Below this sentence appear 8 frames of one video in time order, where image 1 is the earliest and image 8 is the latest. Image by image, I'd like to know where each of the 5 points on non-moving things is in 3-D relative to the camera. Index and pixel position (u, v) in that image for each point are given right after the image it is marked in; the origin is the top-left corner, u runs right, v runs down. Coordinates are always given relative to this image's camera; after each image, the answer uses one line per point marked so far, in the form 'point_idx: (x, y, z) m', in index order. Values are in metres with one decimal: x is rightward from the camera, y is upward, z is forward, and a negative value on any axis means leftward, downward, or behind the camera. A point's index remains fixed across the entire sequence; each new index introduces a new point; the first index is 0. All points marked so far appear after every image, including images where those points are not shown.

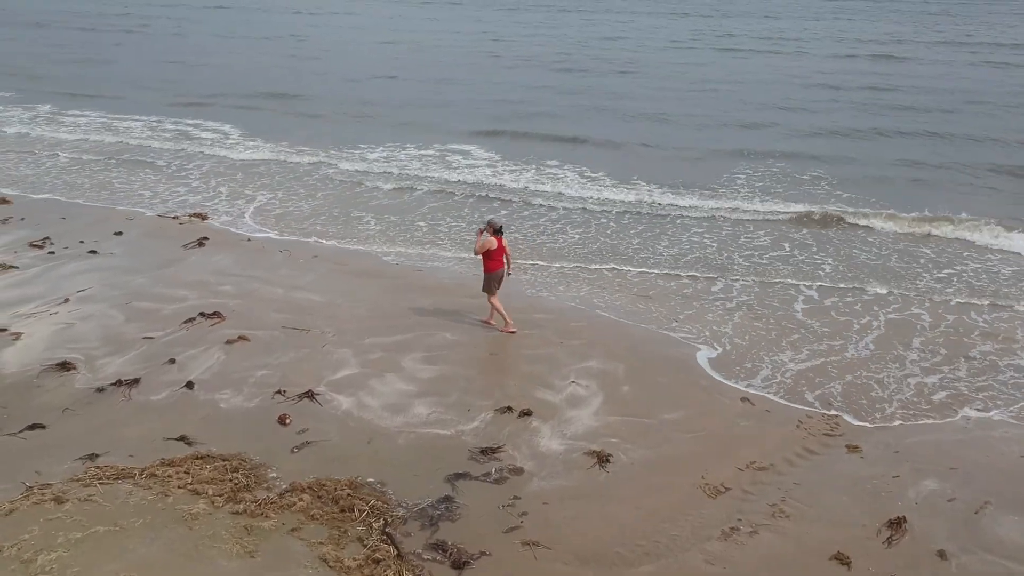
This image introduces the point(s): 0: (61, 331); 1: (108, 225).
0: (-3.7, -0.3, +8.1) m
1: (-4.6, +0.7, +11.4) m
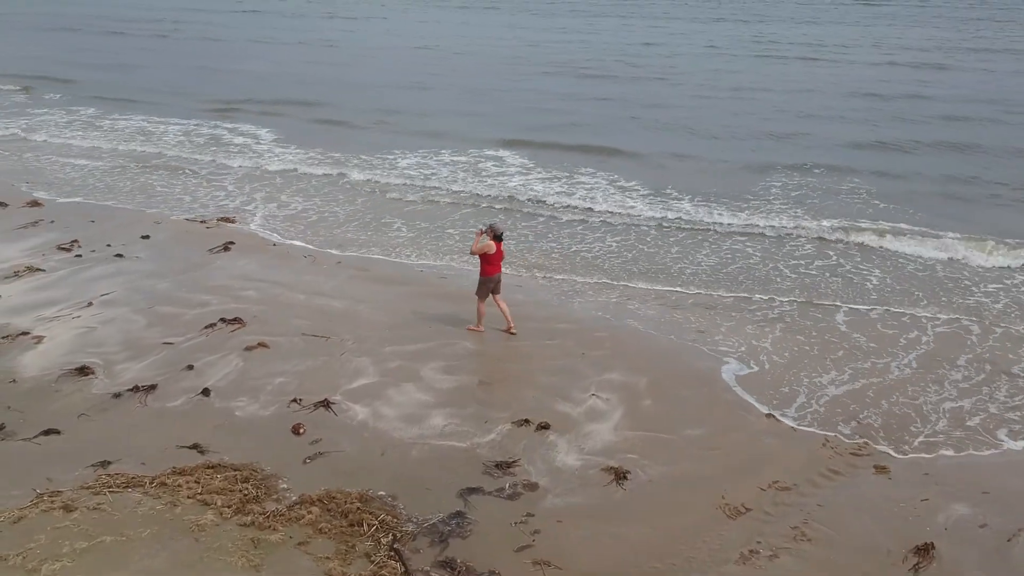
0: (-3.5, -0.4, +8.1) m
1: (-4.3, +0.7, +11.5) m
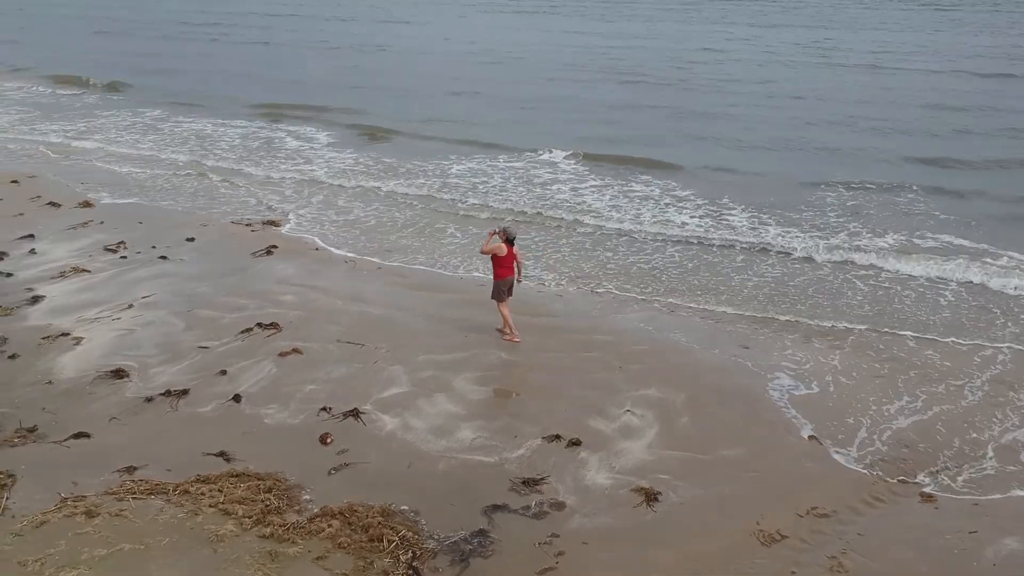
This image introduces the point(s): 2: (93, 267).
0: (-3.2, -0.4, +8.2) m
1: (-3.8, +0.7, +11.5) m
2: (-4.2, +0.2, +10.0) m
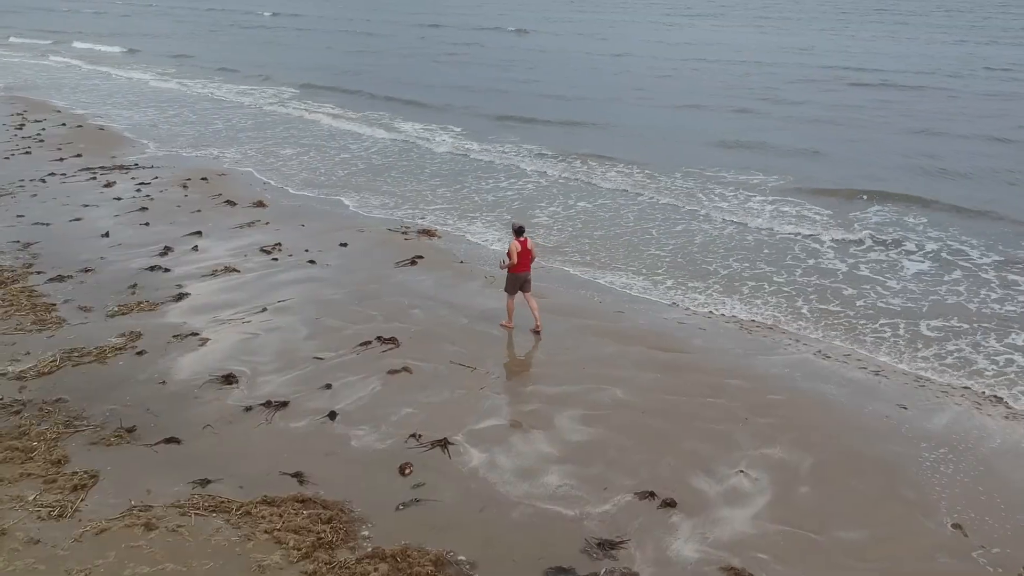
0: (-2.2, -0.4, +8.2) m
1: (-2.0, +0.6, +11.6) m
2: (-2.7, +0.2, +10.2) m
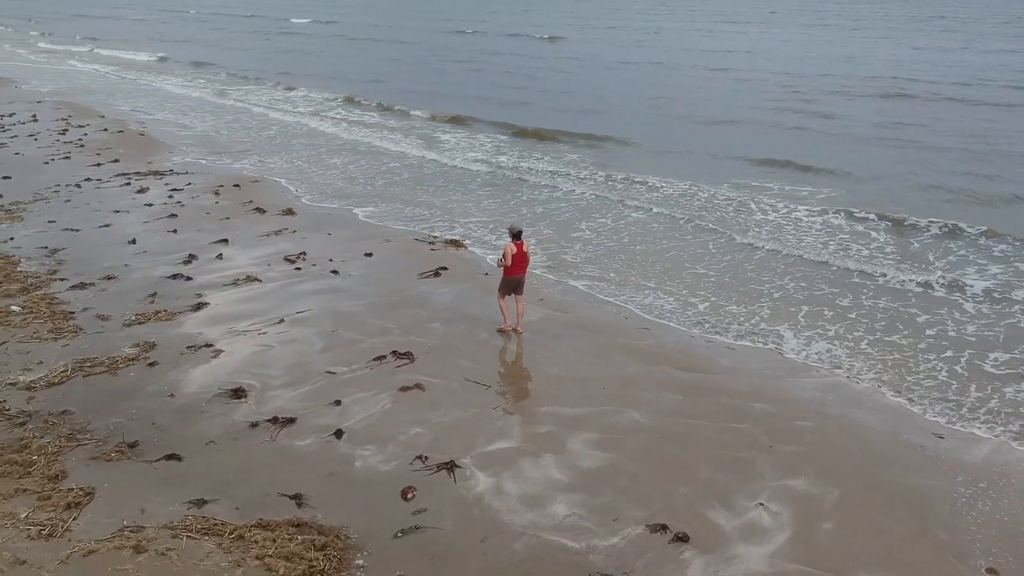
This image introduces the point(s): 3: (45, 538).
0: (-2.0, -0.5, +8.0) m
1: (-1.7, +0.5, +11.4) m
2: (-2.5, +0.1, +10.1) m
3: (-2.4, -1.3, +5.2) m
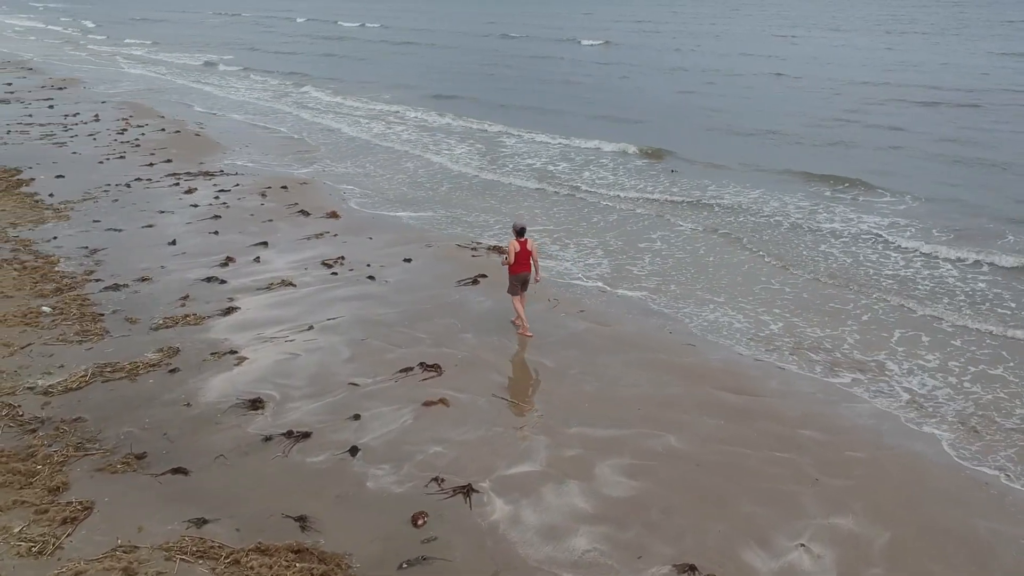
0: (-1.8, -0.6, +7.7) m
1: (-1.2, +0.4, +11.1) m
2: (-2.1, +0.1, +9.8) m
3: (-2.4, -1.3, +5.0) m
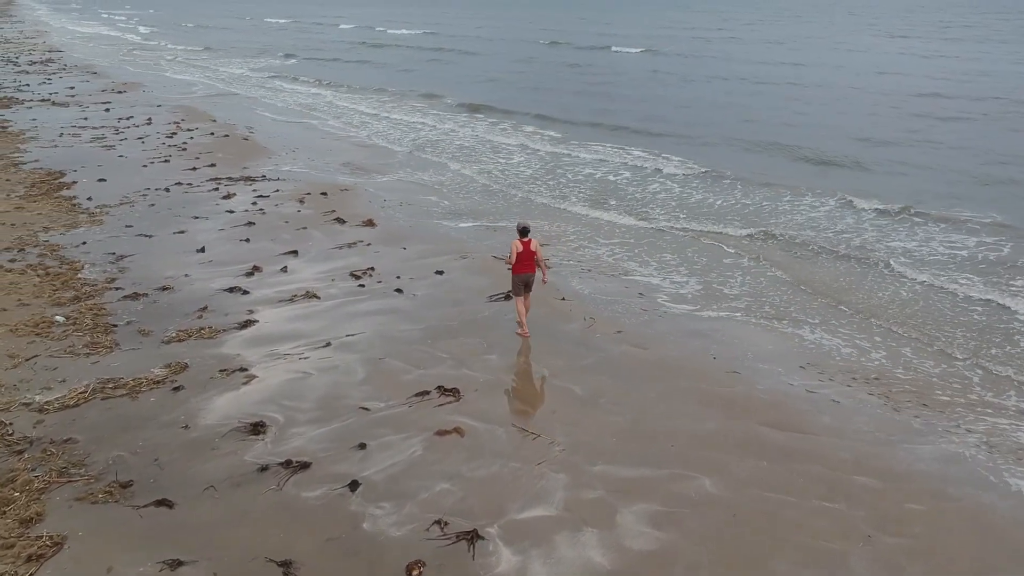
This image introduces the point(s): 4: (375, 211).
0: (-1.6, -0.7, +7.2) m
1: (-0.7, +0.3, +10.6) m
2: (-1.7, 0.0, +9.4) m
3: (-2.4, -1.4, +4.5) m
4: (-1.8, +1.0, +13.5) m
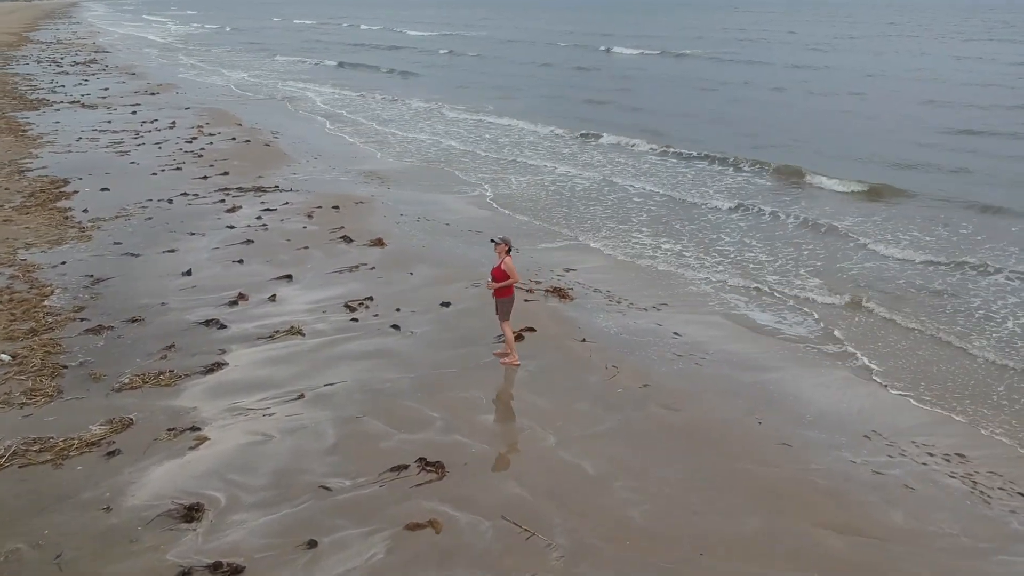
0: (-1.6, -0.9, +6.1) m
1: (-0.6, 0.0, +9.4) m
2: (-1.6, -0.3, +8.2) m
3: (-2.5, -1.7, +3.4) m
4: (-1.5, +0.8, +12.3) m
